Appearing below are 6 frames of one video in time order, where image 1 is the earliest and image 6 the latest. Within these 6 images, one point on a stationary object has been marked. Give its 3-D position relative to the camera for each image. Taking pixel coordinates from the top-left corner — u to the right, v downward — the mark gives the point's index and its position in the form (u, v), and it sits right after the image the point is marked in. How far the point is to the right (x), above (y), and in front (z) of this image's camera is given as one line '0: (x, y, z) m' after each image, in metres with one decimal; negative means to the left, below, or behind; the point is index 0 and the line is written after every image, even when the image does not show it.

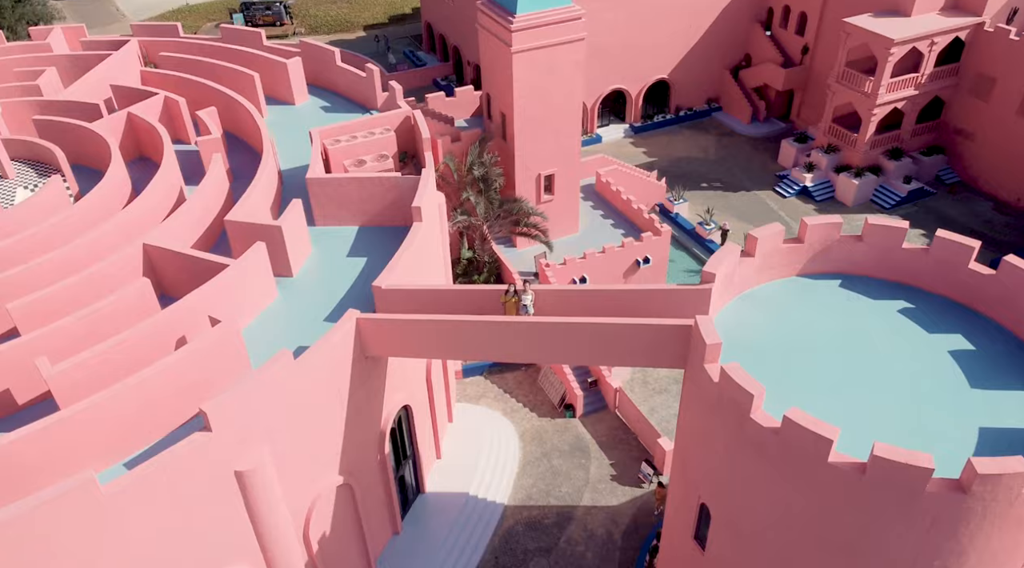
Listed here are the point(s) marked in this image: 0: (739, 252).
0: (+4.1, +0.6, +13.0) m
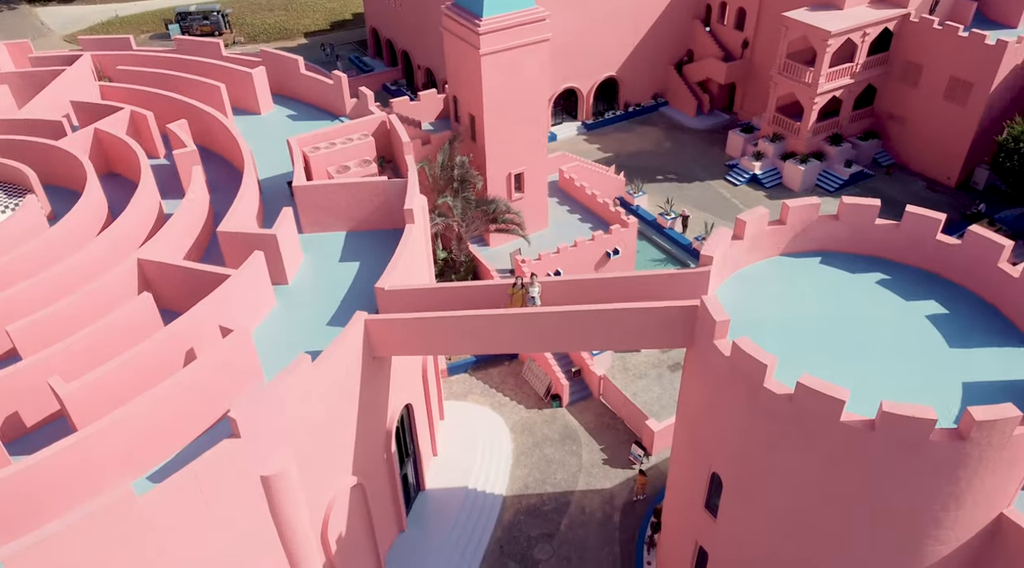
0: (+4.2, +1.0, +13.9) m
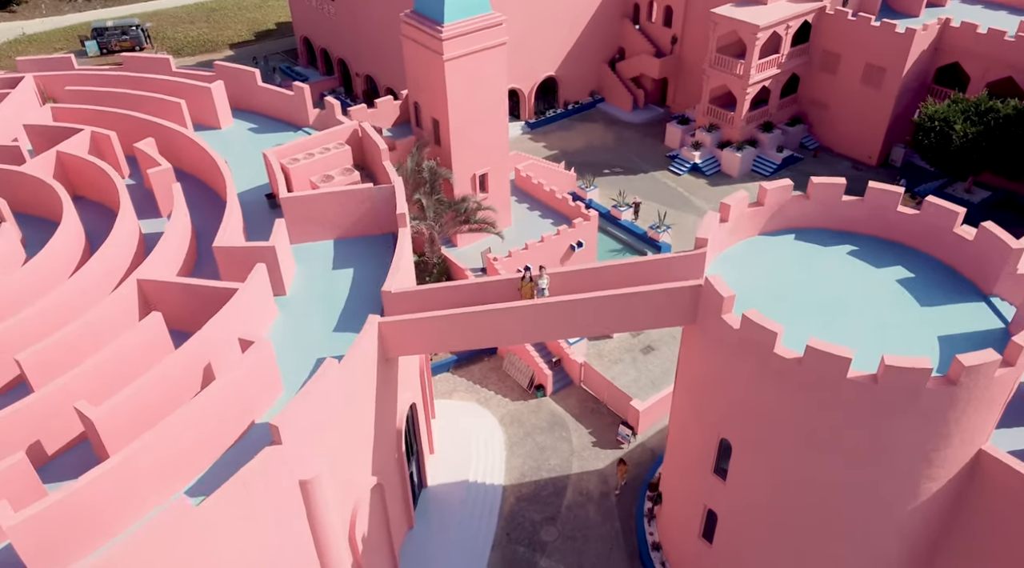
0: (+4.3, +1.4, +15.0) m
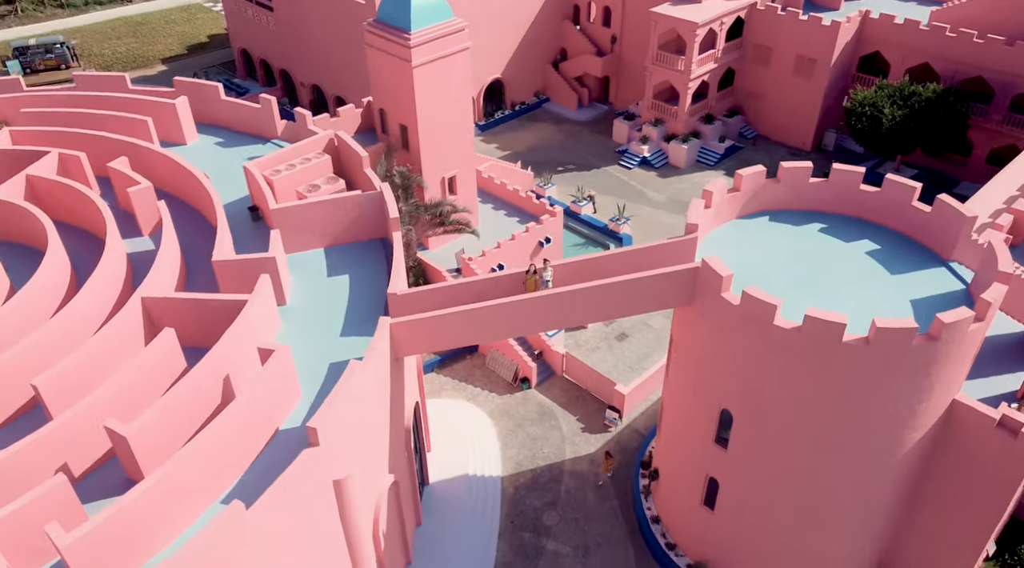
0: (+4.3, +1.8, +16.1) m
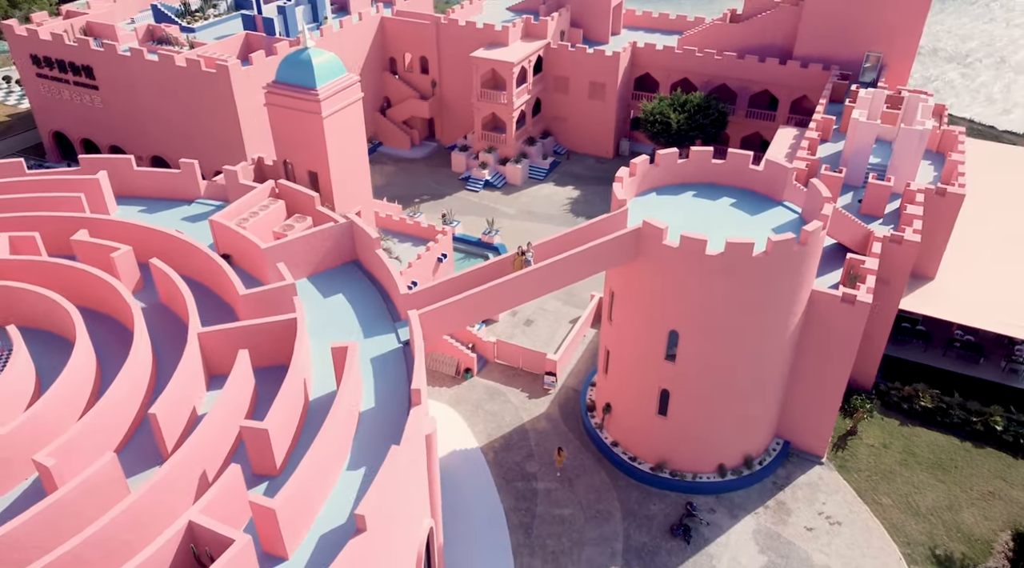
0: (+3.2, +2.9, +21.7) m
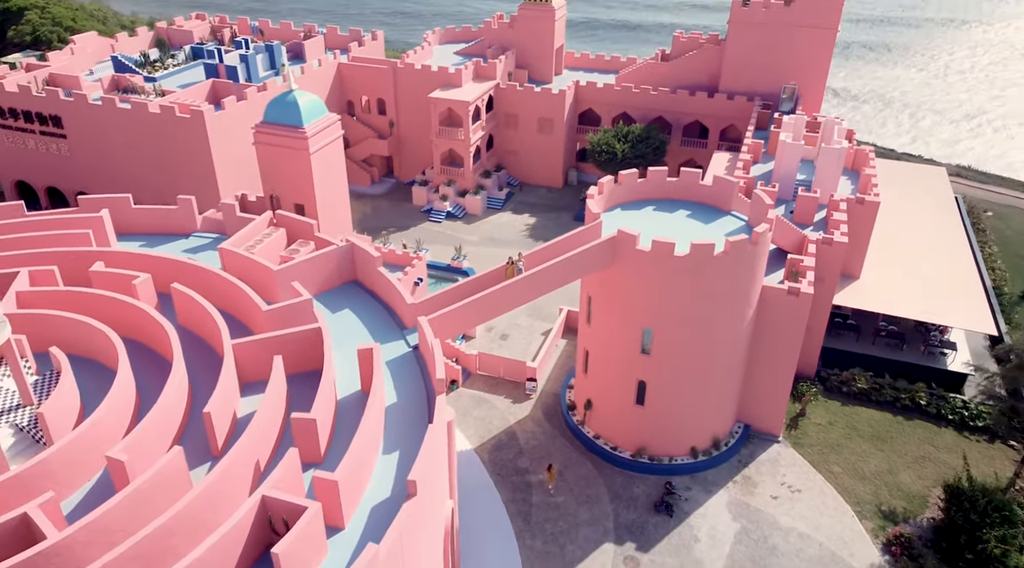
0: (+2.7, +2.8, +24.6) m
